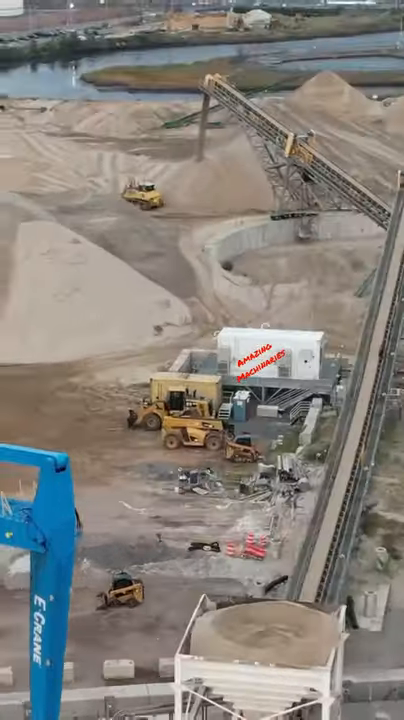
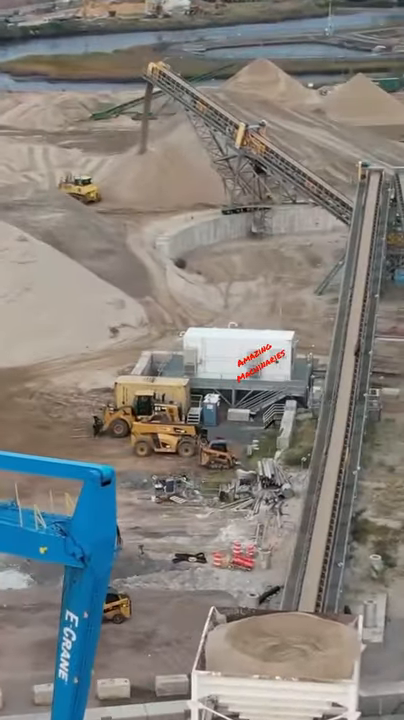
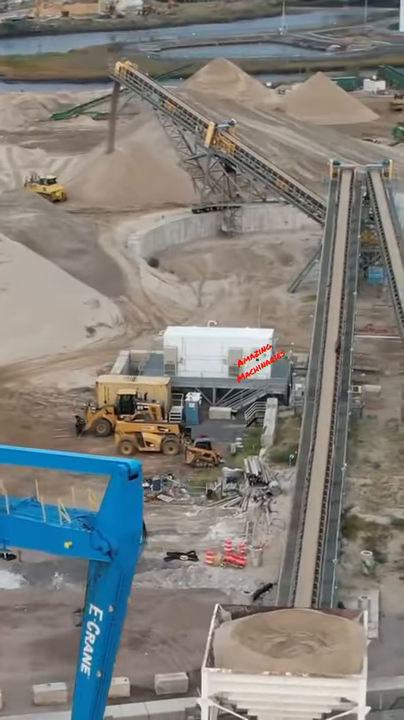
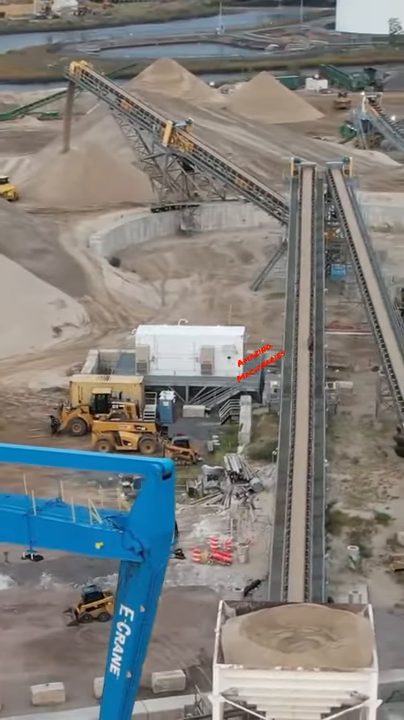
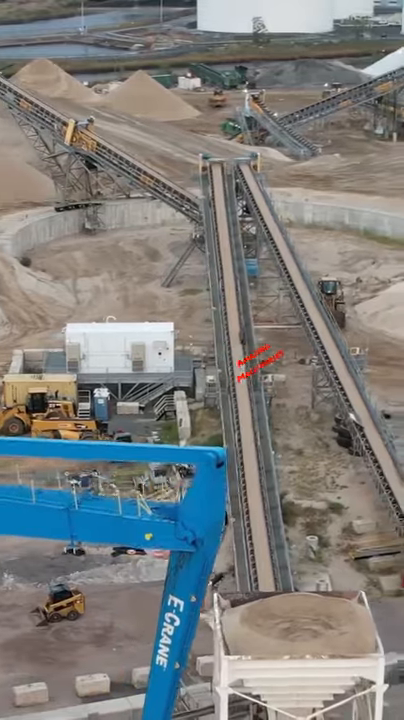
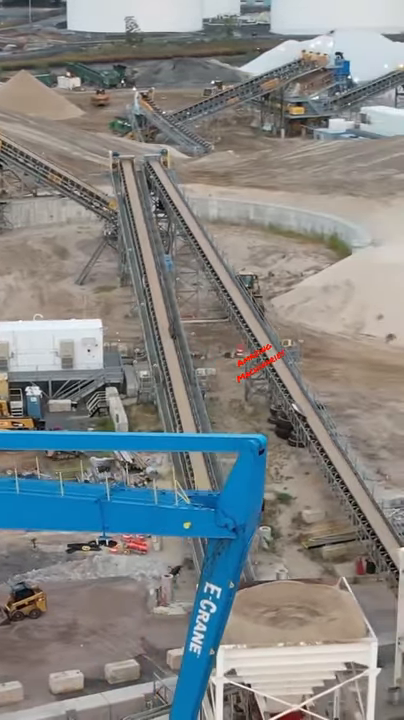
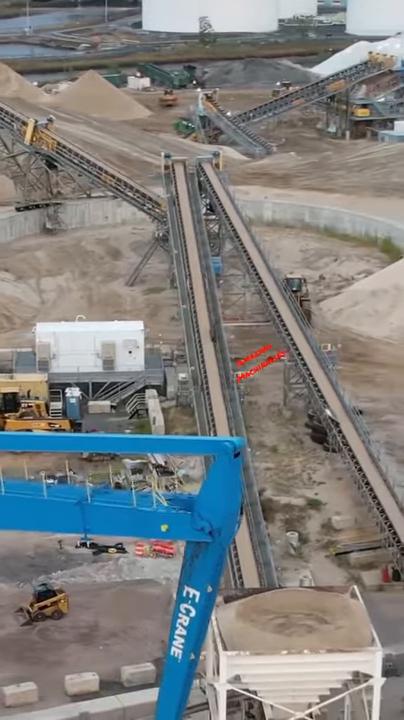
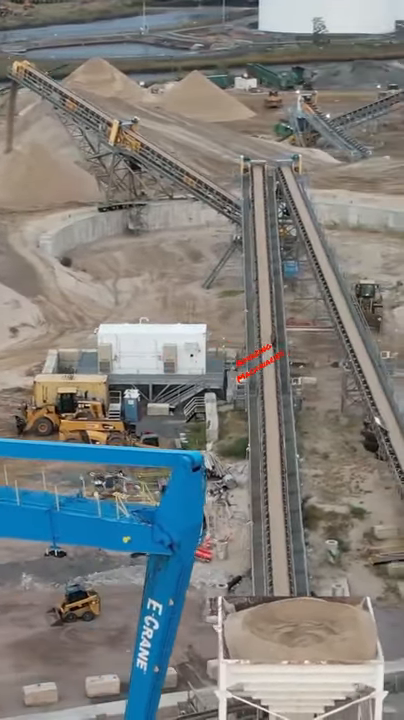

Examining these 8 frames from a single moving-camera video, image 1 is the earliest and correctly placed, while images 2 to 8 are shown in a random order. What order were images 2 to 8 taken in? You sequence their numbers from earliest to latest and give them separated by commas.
2, 3, 4, 8, 5, 7, 6
